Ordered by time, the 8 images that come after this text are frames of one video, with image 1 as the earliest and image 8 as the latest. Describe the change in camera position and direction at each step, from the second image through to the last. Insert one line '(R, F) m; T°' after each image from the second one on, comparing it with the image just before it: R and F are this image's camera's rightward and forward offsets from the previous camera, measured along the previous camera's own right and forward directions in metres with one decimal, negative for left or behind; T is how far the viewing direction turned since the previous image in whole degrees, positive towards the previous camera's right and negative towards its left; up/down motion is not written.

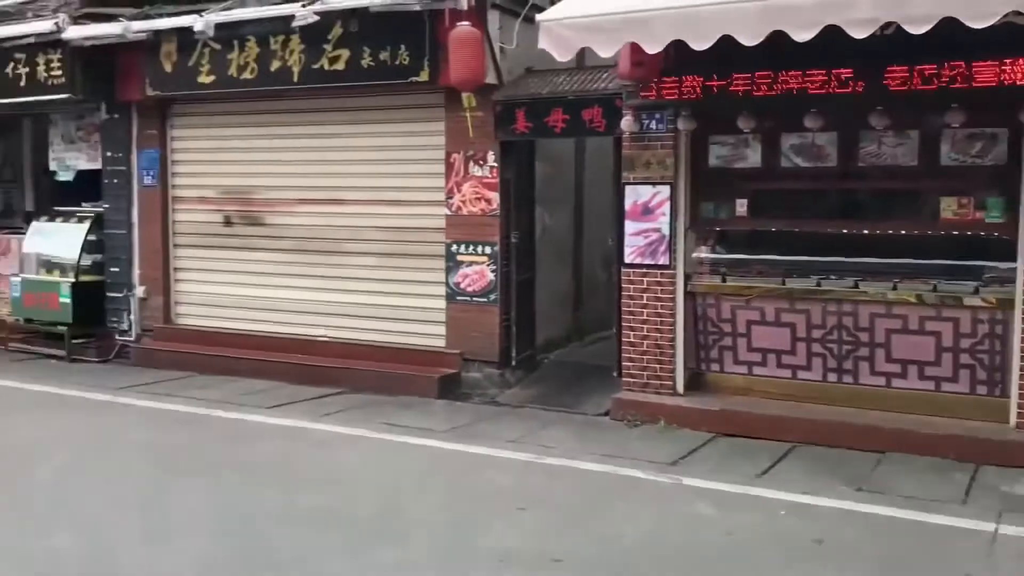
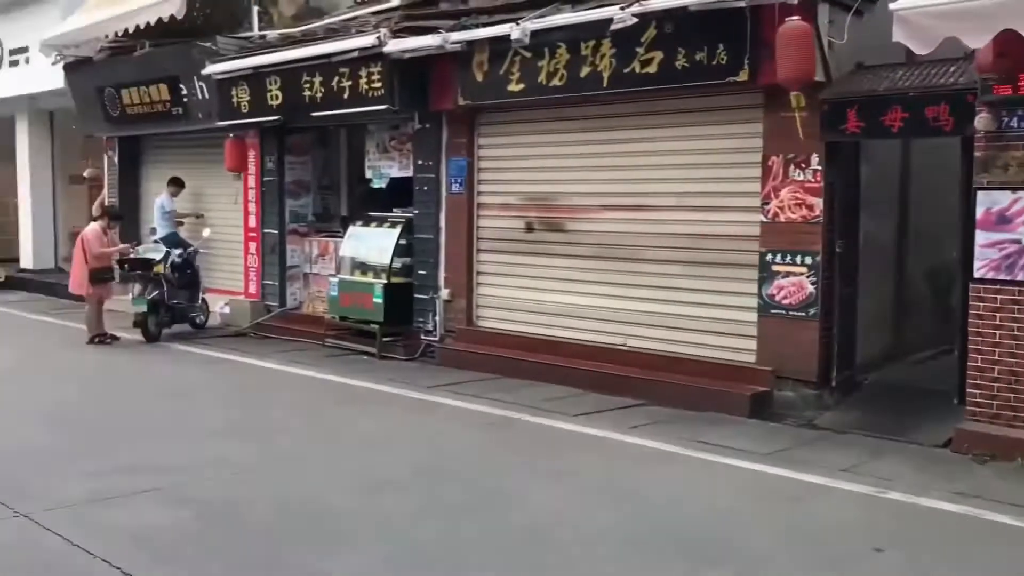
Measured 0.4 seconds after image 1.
(-0.4, +0.2) m; -15°
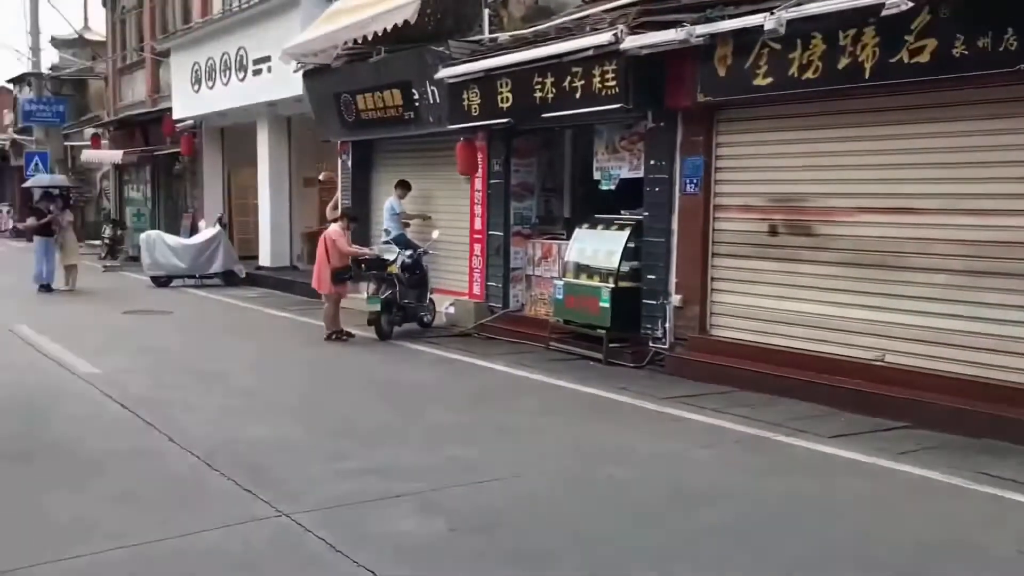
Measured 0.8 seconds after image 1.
(-0.3, +0.3) m; -12°
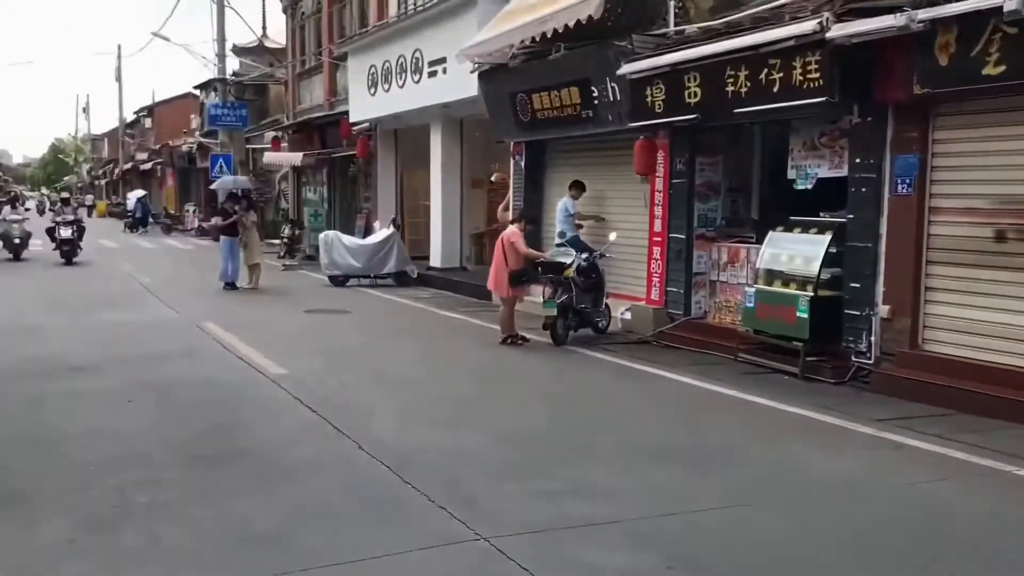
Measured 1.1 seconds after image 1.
(-0.3, +0.4) m; -9°
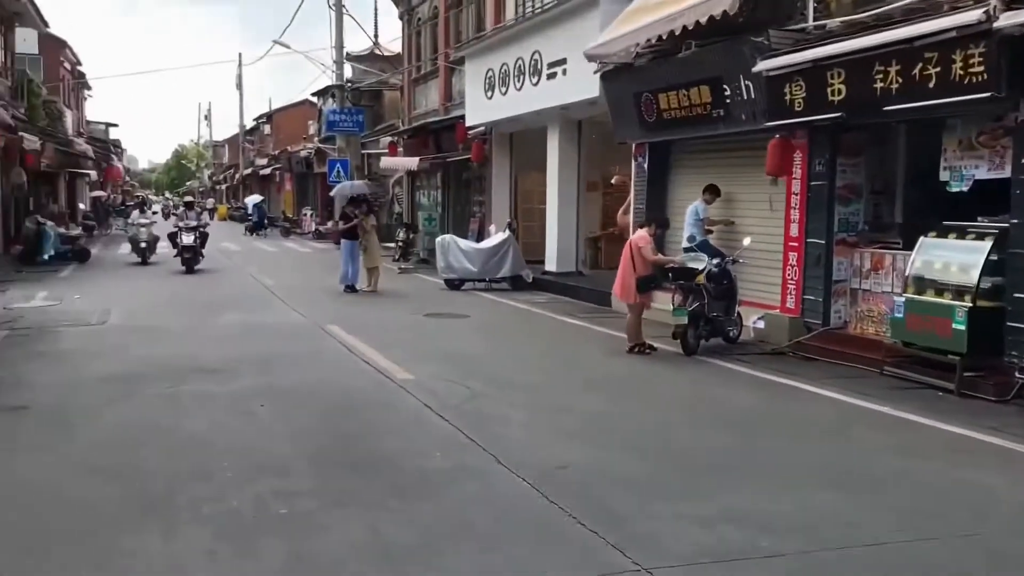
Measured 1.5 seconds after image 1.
(-0.2, +0.3) m; -6°
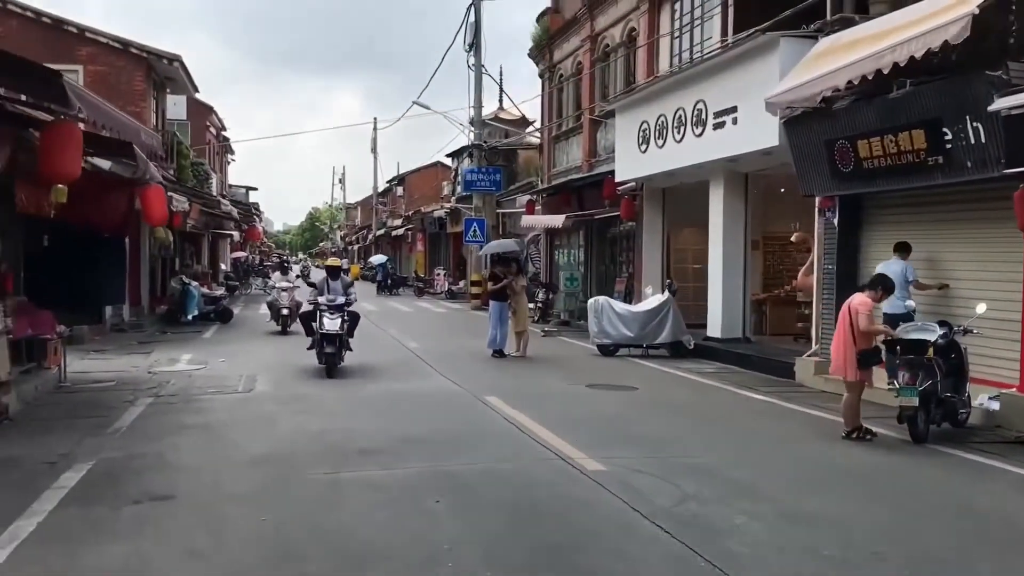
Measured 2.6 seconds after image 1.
(-0.6, +1.1) m; -7°
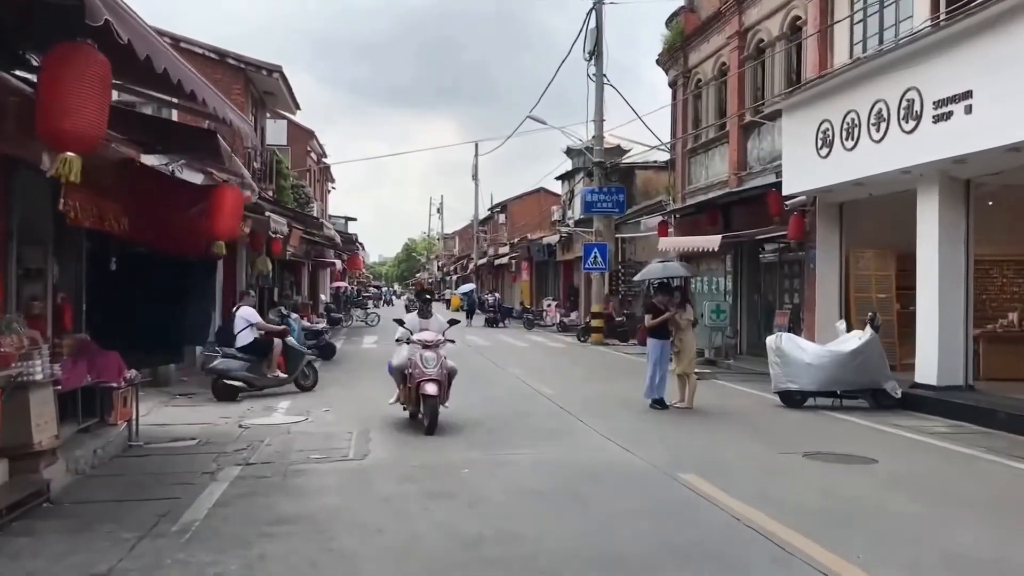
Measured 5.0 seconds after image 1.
(-0.9, +2.6) m; -5°
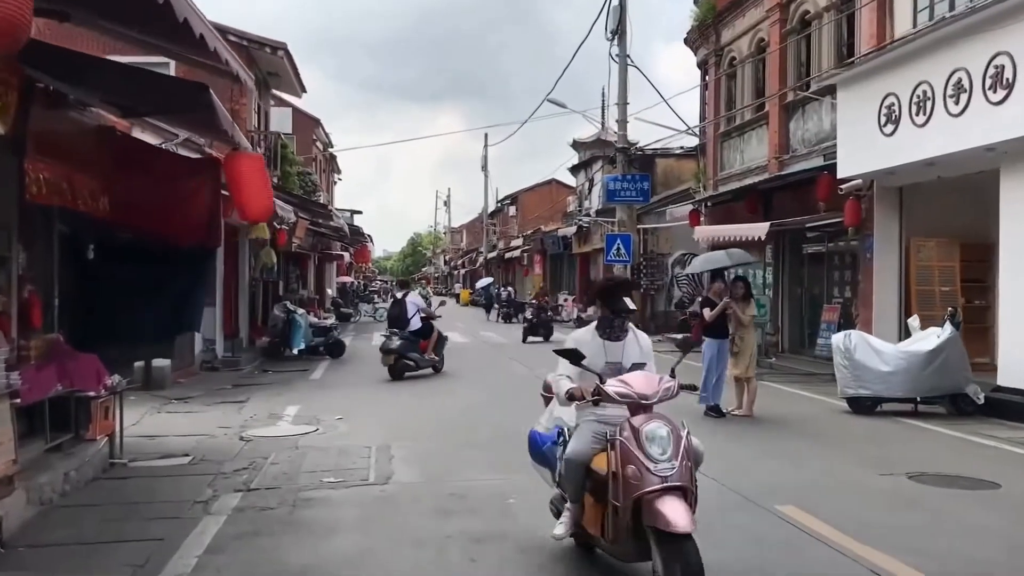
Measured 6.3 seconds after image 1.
(-0.3, +1.4) m; 0°
